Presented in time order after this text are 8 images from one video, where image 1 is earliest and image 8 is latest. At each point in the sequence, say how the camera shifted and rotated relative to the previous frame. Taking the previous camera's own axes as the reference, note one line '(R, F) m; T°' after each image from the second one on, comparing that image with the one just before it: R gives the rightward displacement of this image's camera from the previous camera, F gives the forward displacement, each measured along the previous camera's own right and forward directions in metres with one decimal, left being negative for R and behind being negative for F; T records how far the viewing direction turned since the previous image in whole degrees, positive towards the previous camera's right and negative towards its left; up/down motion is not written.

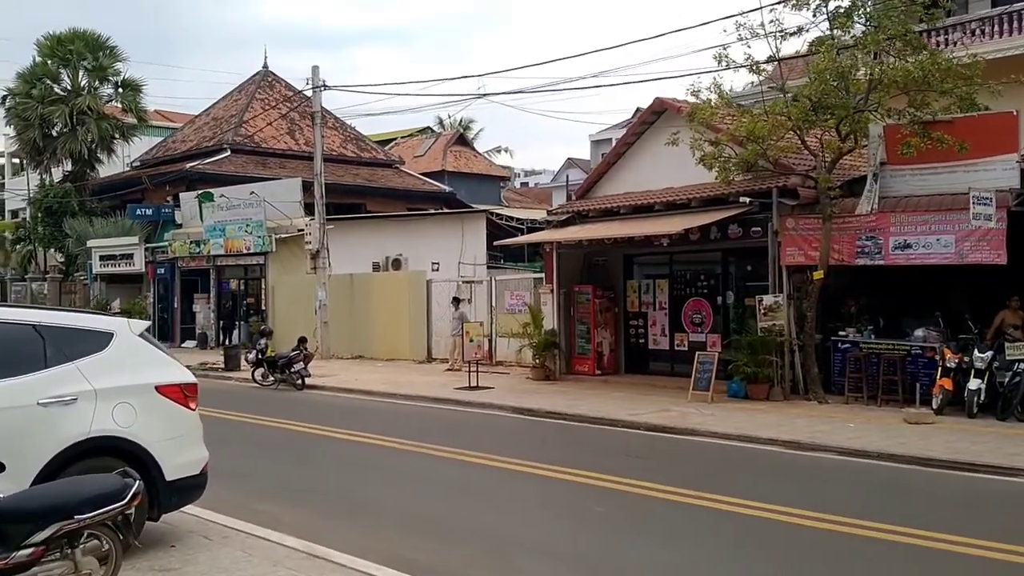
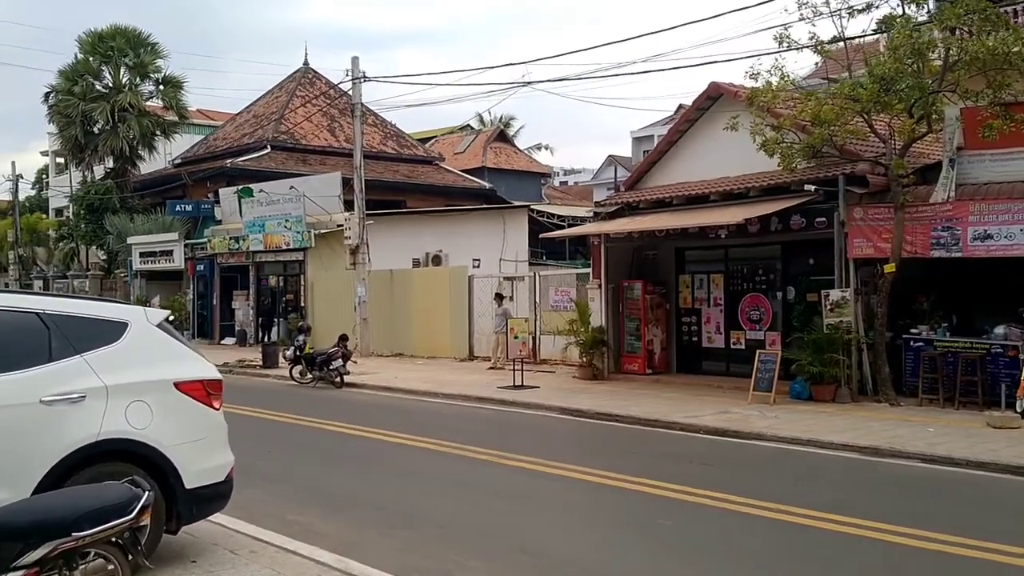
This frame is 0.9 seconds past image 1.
(-0.1, +0.9) m; -2°
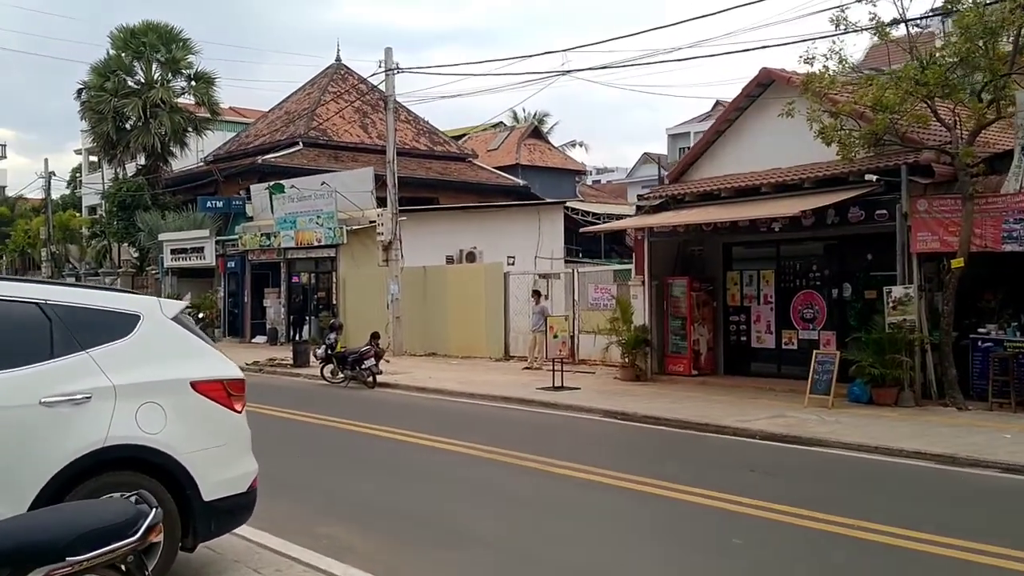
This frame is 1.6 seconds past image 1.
(-0.2, +0.8) m; -2°
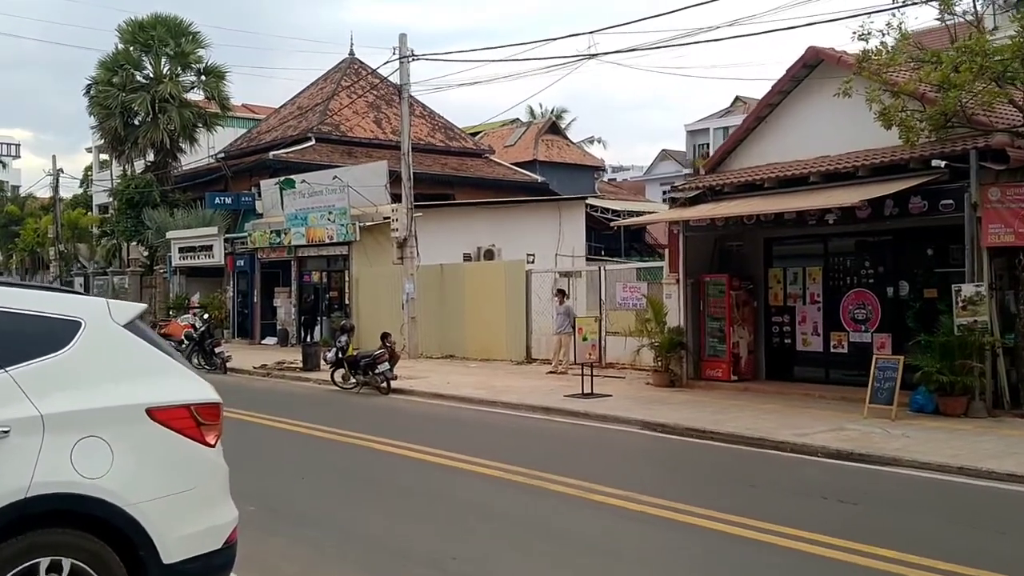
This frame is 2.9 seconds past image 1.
(-0.2, +1.3) m; -1°
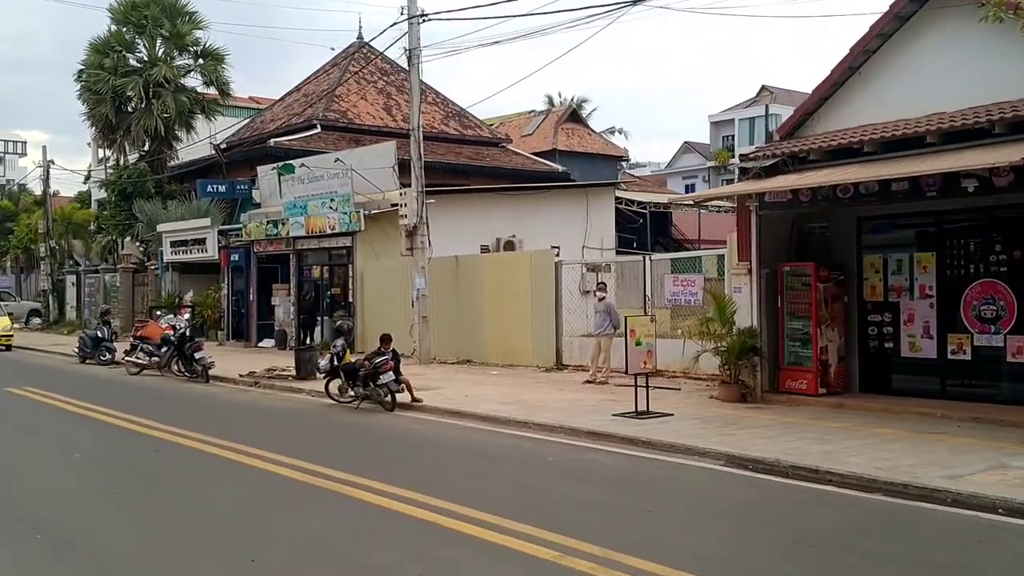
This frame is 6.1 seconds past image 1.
(-0.3, +3.2) m; -1°
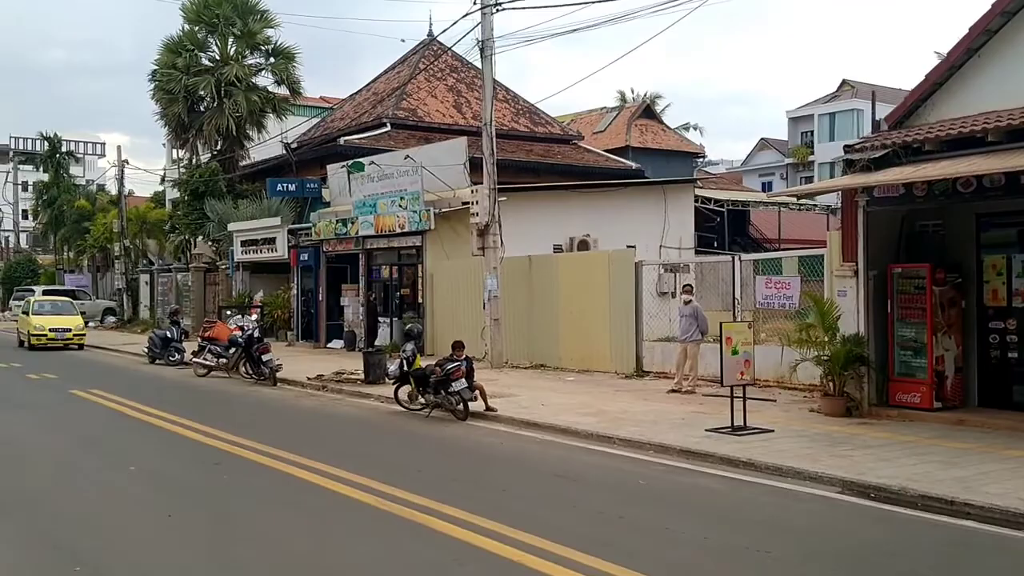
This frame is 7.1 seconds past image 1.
(-0.2, +0.9) m; -4°
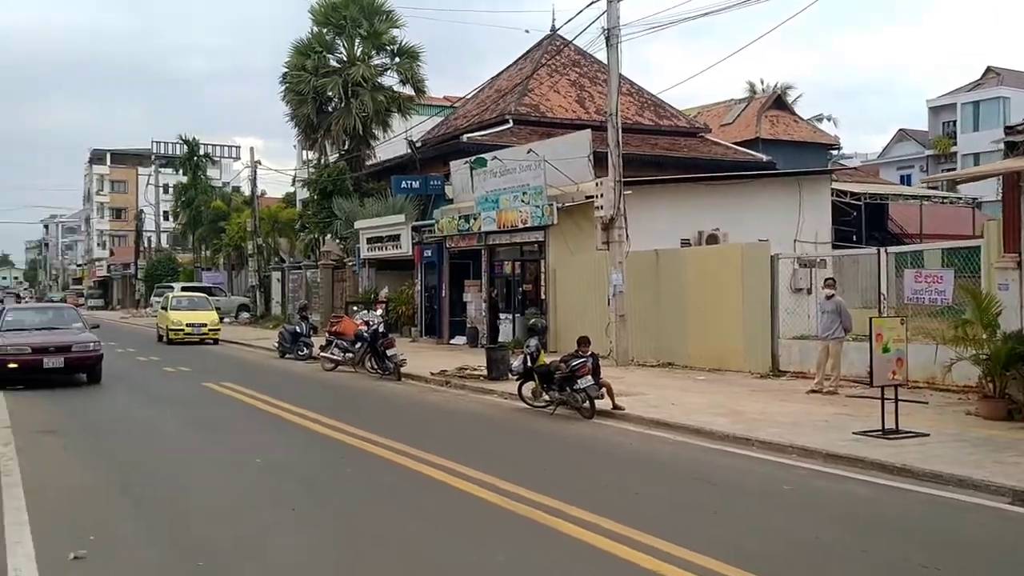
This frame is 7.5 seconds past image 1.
(-0.1, +0.5) m; -7°
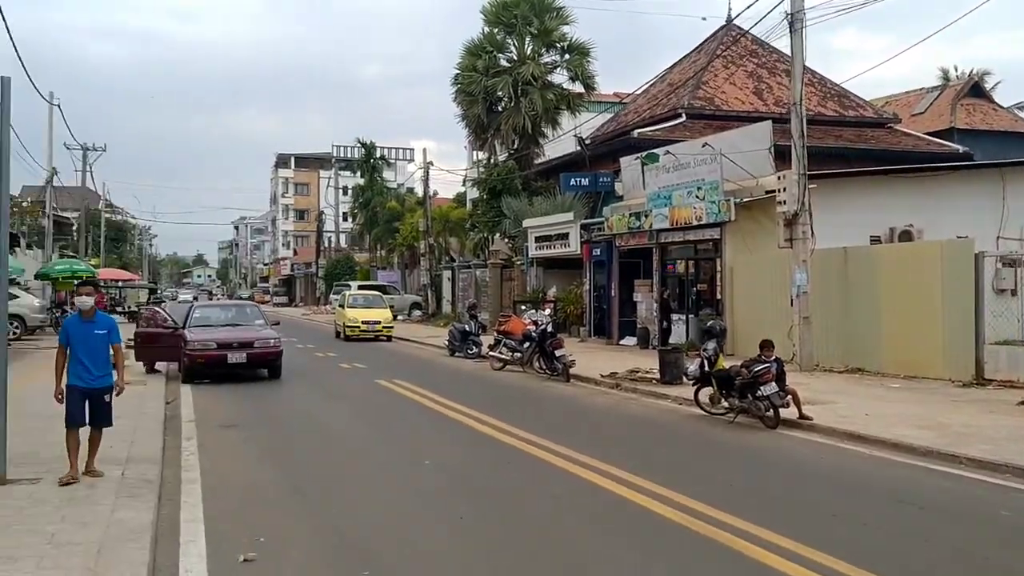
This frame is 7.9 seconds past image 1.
(-0.1, +0.6) m; -10°
